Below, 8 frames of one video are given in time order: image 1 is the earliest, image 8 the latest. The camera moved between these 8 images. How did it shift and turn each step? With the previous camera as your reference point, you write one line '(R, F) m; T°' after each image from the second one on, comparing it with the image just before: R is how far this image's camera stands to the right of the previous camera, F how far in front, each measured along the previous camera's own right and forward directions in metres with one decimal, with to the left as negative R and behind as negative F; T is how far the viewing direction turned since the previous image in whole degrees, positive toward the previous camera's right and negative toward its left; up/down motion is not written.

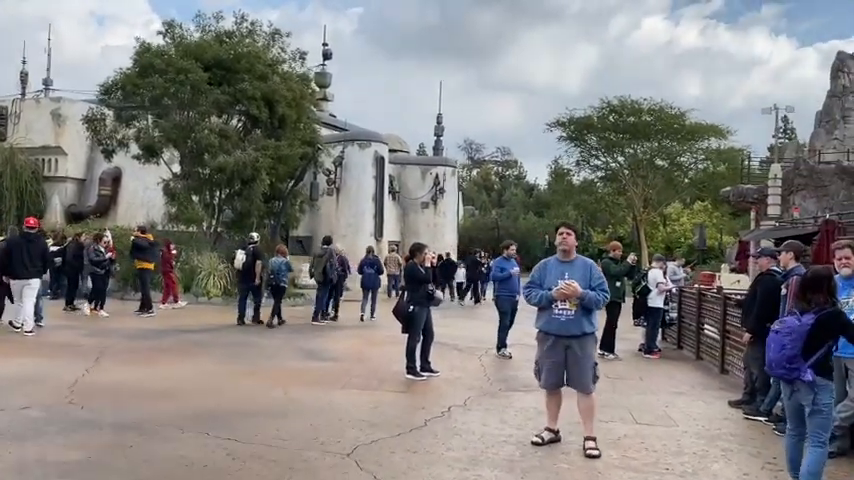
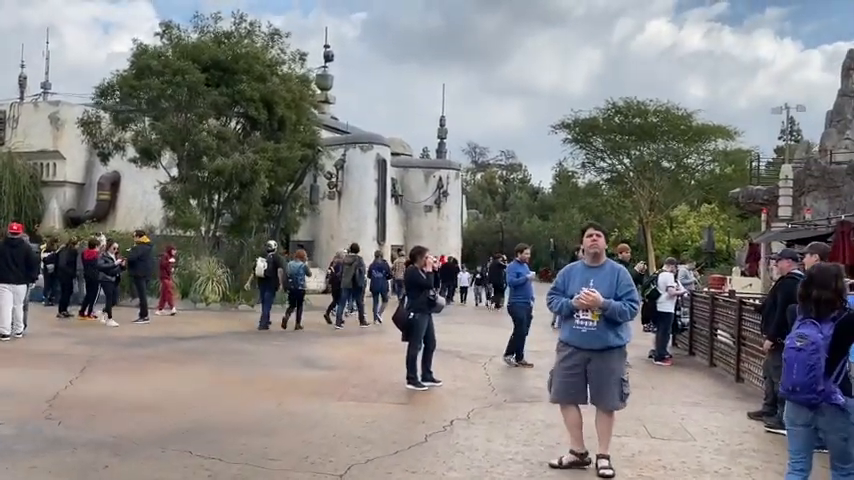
(0.0, +0.5) m; 0°
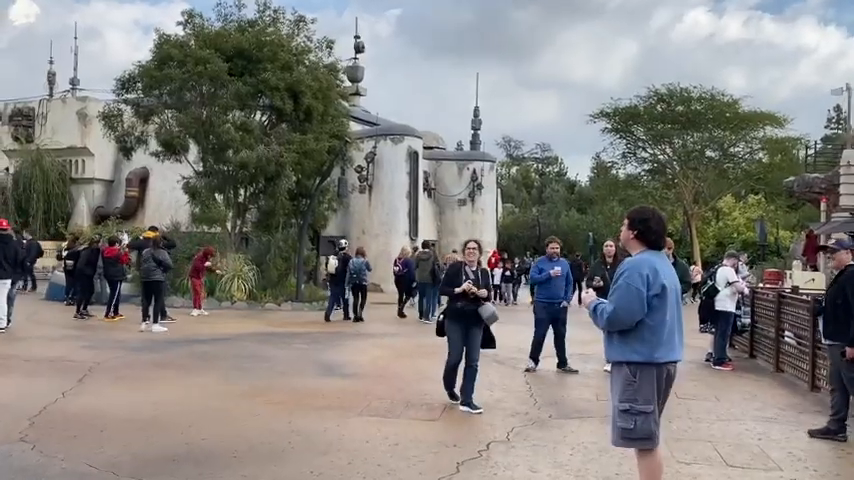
(0.0, +1.1) m; -2°
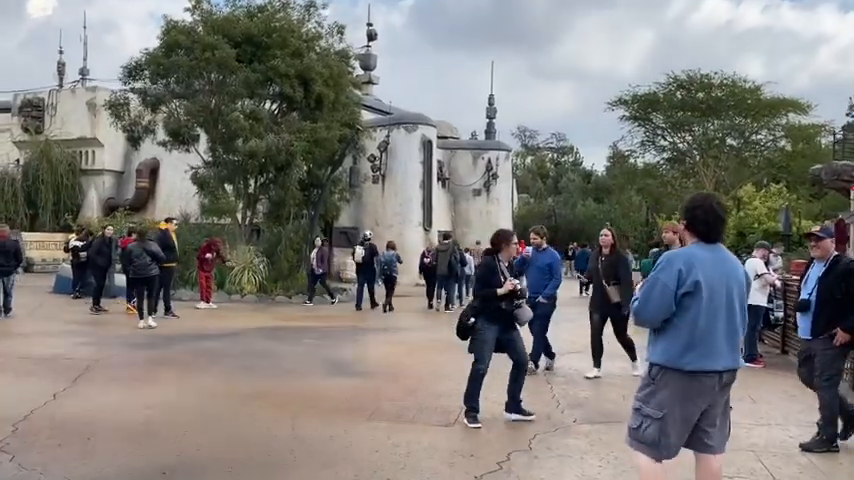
(0.0, +0.6) m; -1°
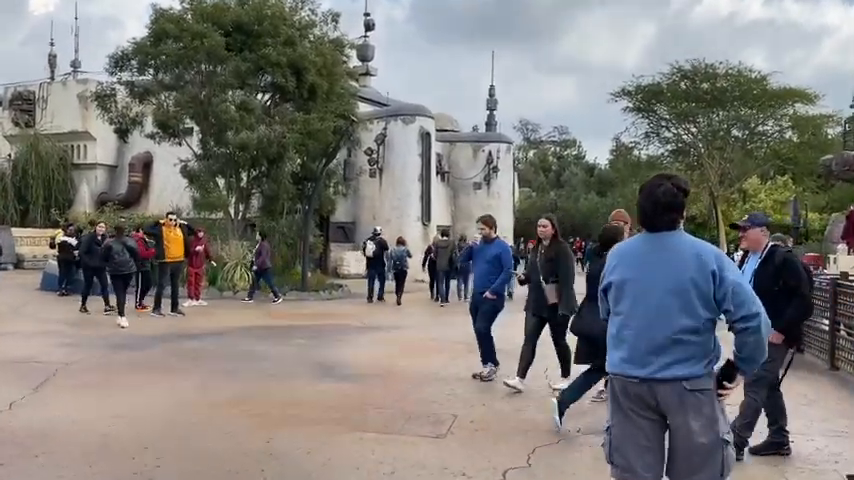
(+0.1, +0.7) m; 0°
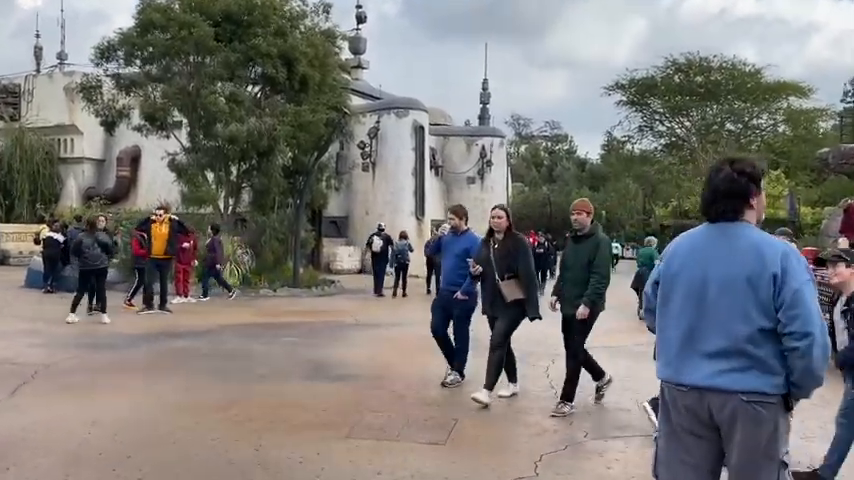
(-0.1, +0.4) m; +1°
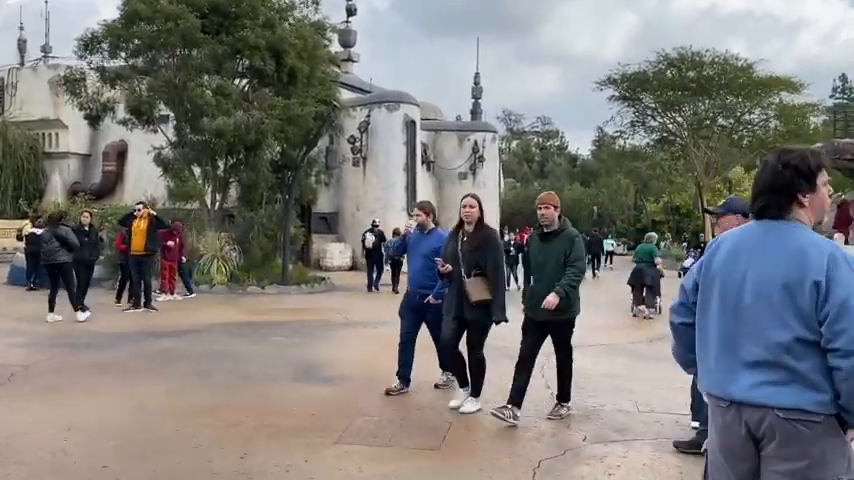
(0.0, +0.3) m; +1°
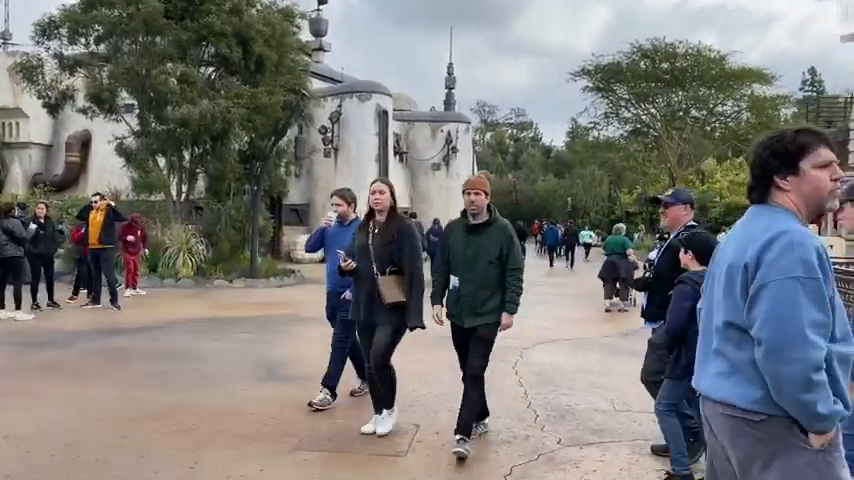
(+0.1, +0.4) m; +2°
